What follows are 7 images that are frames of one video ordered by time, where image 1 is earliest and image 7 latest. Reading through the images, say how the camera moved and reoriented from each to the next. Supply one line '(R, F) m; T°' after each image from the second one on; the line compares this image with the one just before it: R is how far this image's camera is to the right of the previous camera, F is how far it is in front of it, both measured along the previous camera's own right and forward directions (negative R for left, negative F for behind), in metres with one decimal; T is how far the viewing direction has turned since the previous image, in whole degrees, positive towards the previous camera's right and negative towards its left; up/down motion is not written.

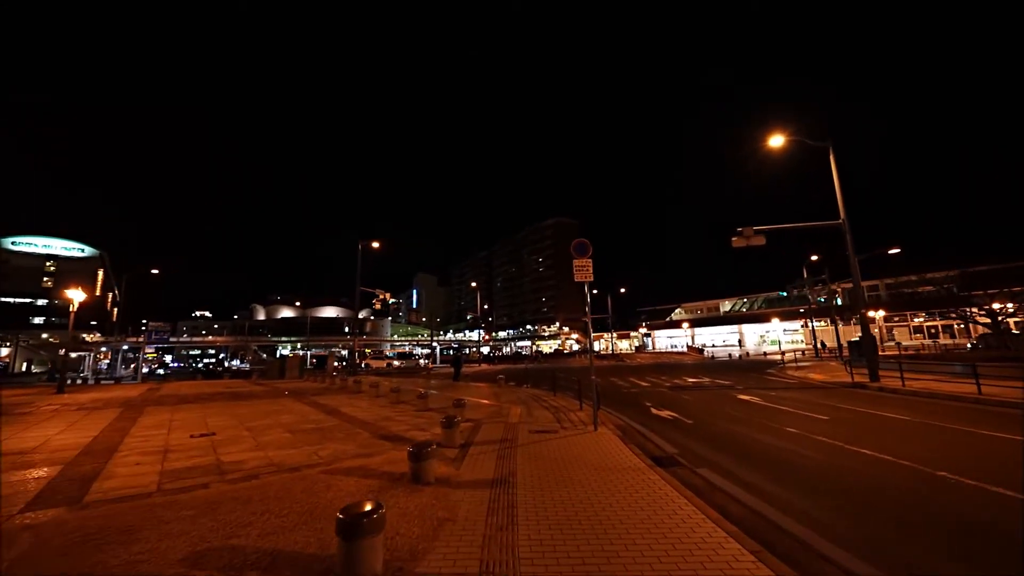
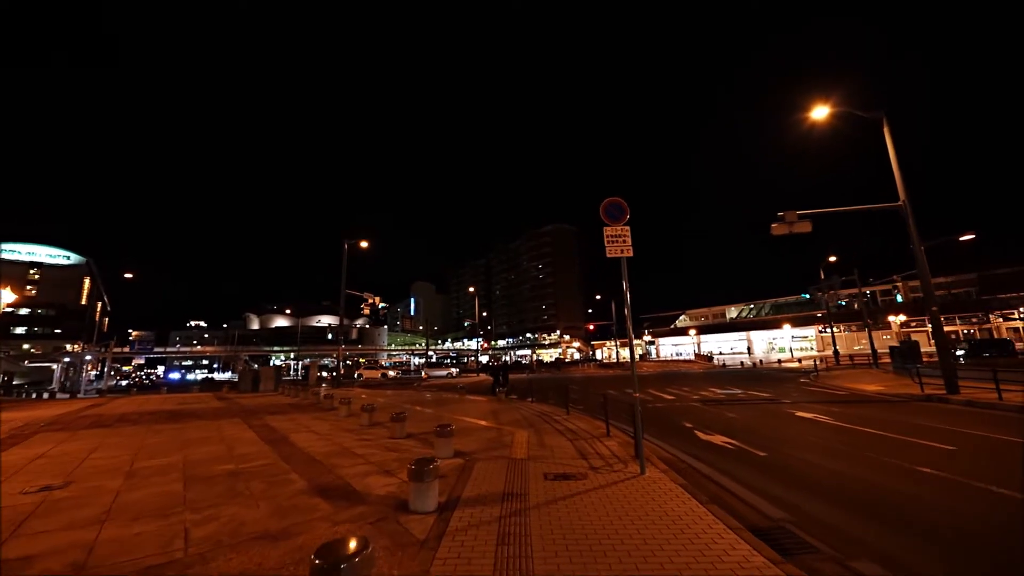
(-0.1, +3.4) m; 0°
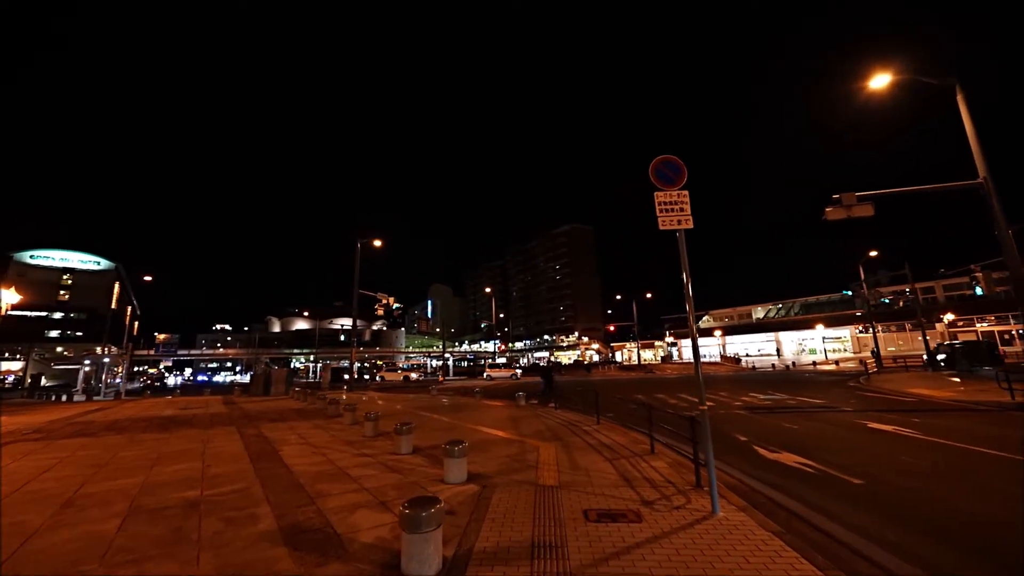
(-0.1, +1.7) m; -2°
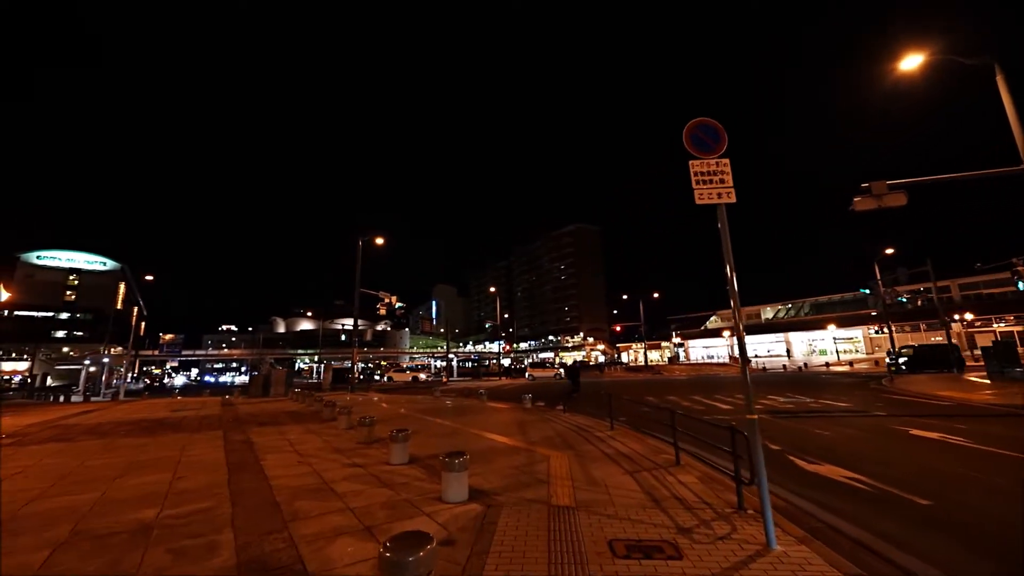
(-0.1, +1.0) m; -1°
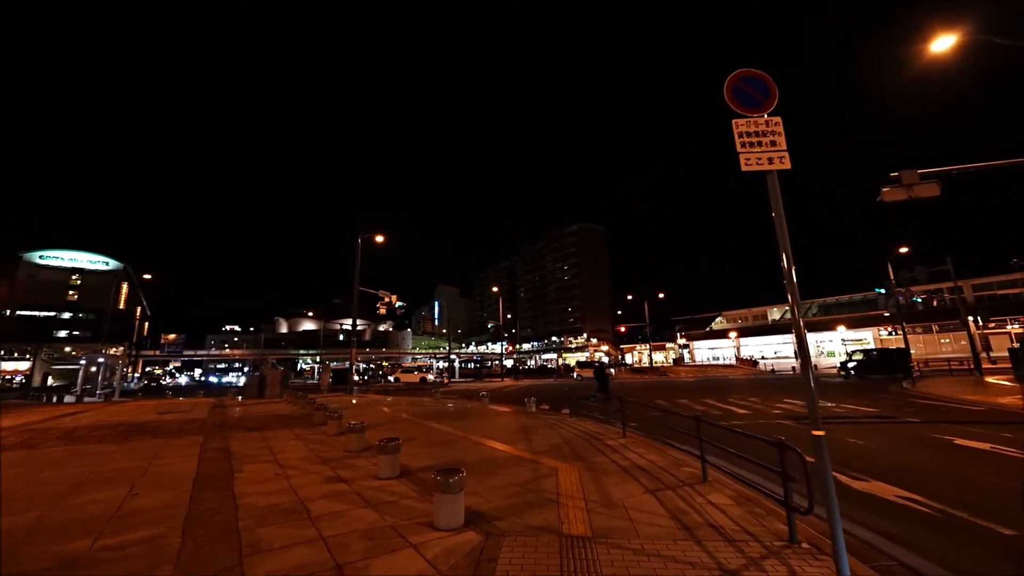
(0.0, +0.9) m; 0°
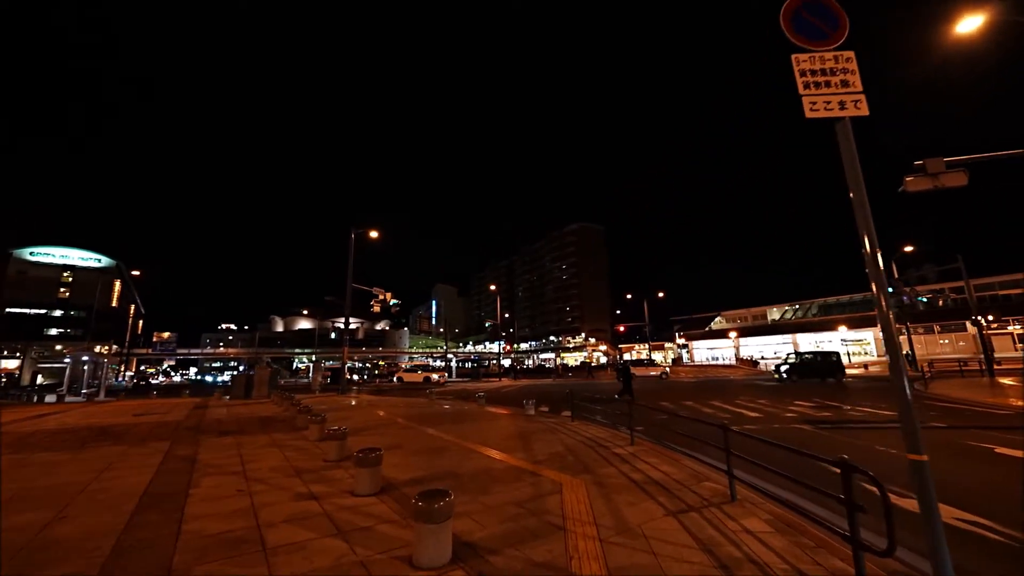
(0.0, +1.0) m; 0°
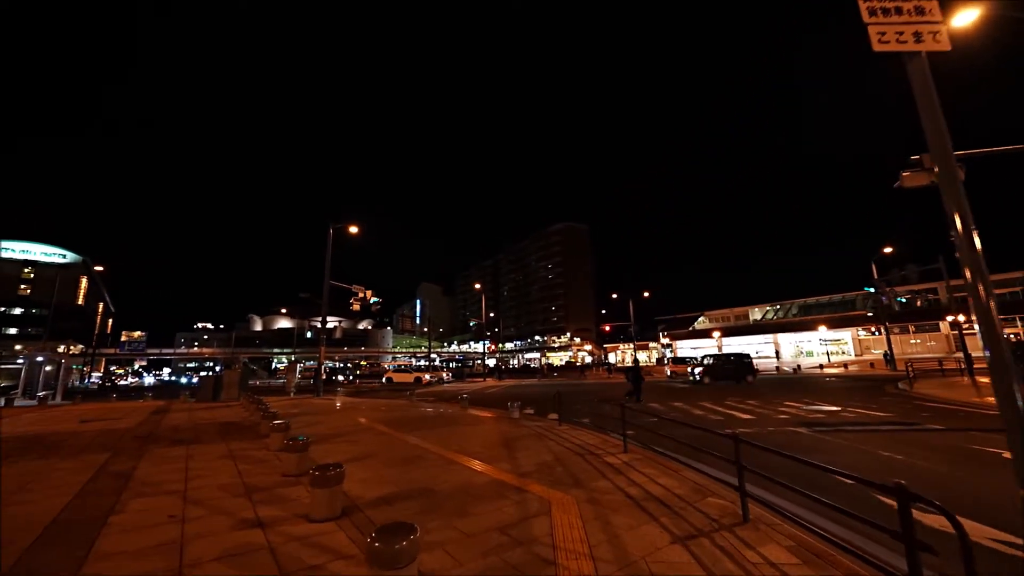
(0.0, +0.8) m; +2°
